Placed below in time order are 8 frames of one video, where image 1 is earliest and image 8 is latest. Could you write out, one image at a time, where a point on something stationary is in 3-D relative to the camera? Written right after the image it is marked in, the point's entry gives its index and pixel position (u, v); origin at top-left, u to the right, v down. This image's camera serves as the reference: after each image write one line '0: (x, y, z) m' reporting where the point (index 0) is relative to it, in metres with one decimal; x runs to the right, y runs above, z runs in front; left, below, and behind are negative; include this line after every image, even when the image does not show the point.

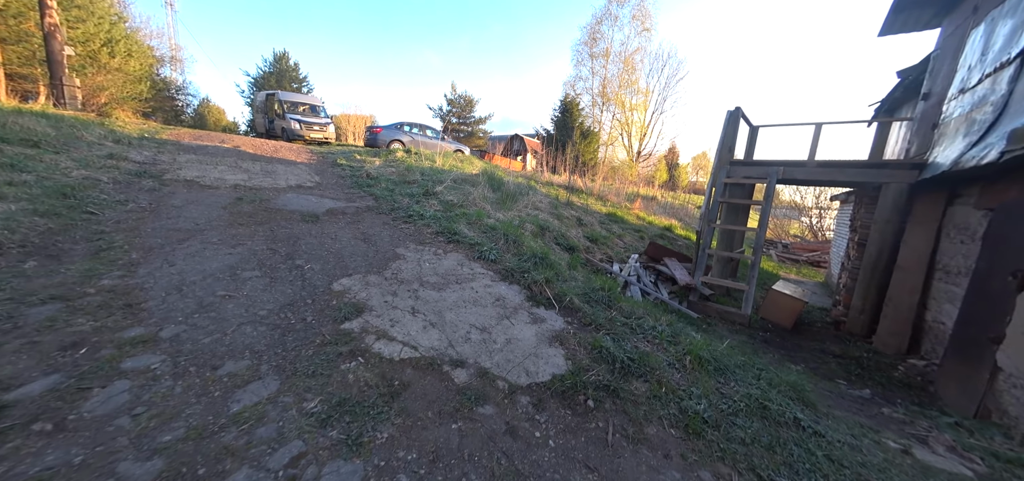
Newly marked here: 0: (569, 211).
0: (+1.2, +0.7, +8.1) m
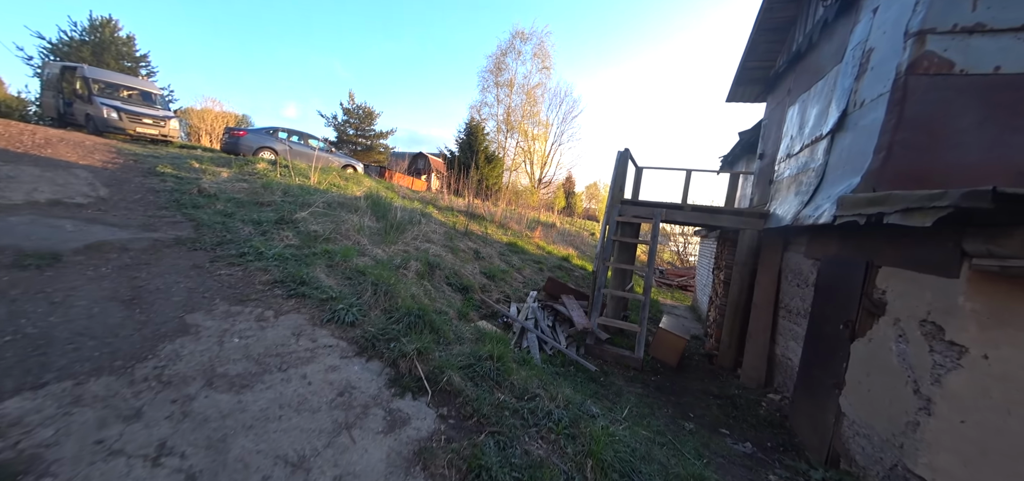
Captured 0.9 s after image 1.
0: (-1.0, 0.0, +7.5) m
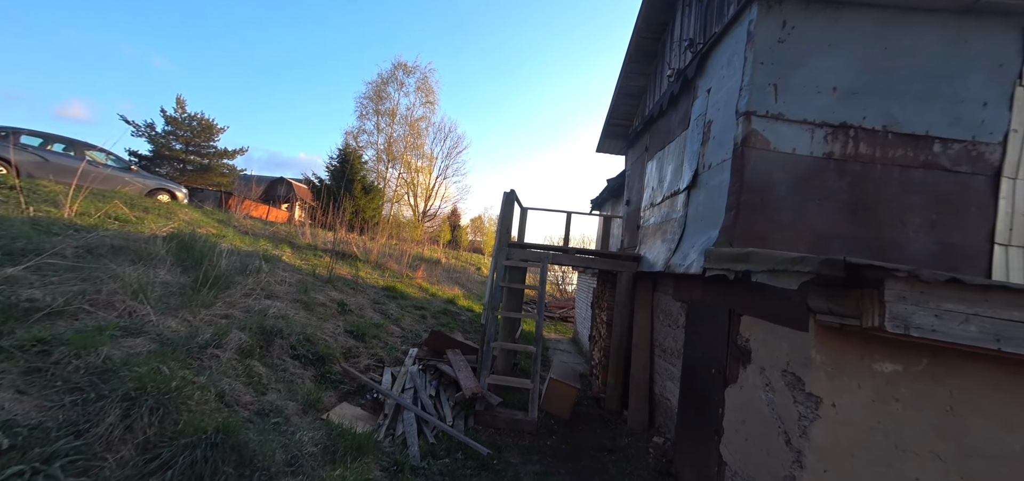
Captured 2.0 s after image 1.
0: (-3.2, -0.9, +6.1) m
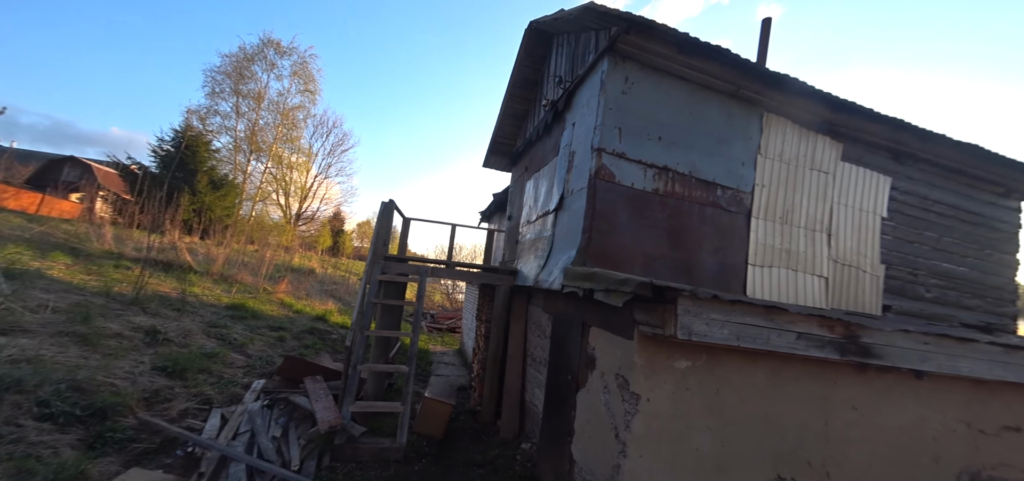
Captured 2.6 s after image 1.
0: (-5.1, -1.0, +4.8) m
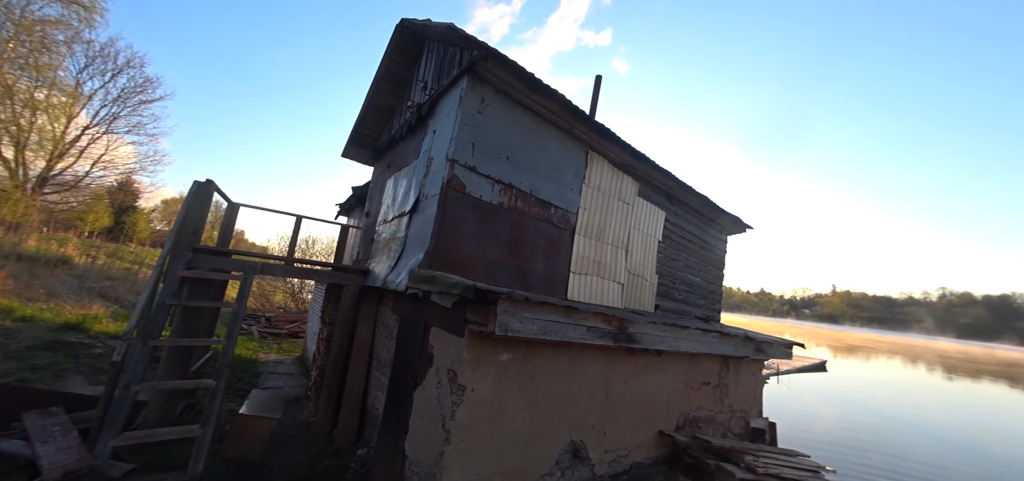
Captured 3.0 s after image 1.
0: (-6.9, -0.7, +2.8) m
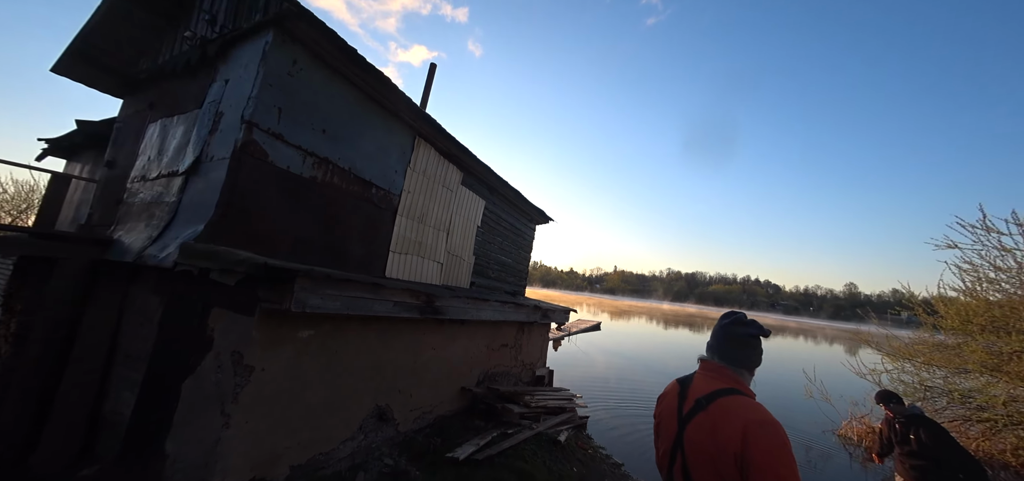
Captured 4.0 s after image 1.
0: (-7.8, -0.3, -0.2) m
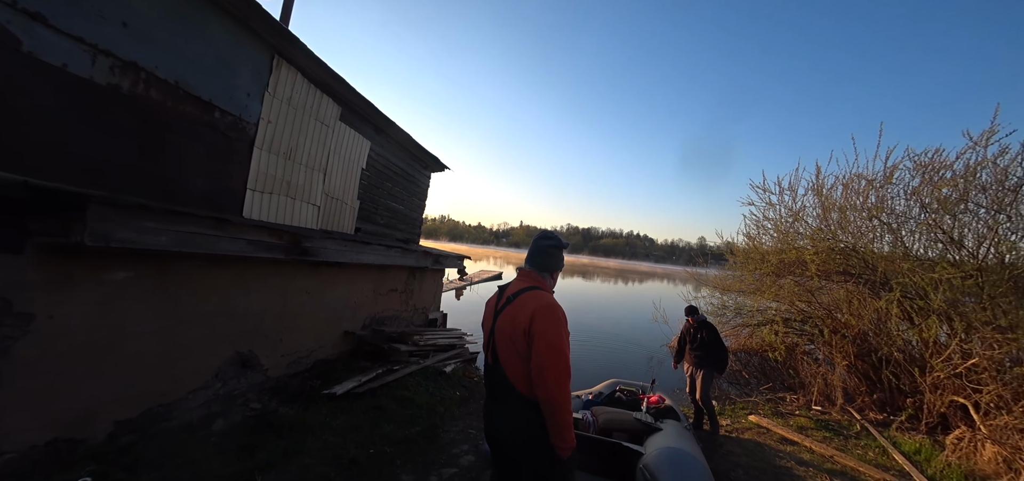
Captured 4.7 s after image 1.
0: (-7.7, -0.3, -2.2) m
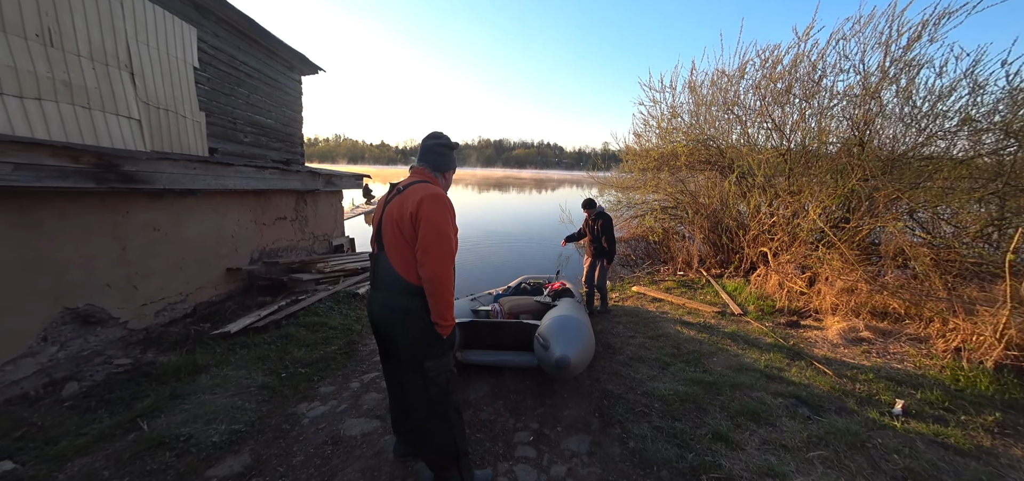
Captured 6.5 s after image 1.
0: (-6.9, -1.7, -3.8) m
